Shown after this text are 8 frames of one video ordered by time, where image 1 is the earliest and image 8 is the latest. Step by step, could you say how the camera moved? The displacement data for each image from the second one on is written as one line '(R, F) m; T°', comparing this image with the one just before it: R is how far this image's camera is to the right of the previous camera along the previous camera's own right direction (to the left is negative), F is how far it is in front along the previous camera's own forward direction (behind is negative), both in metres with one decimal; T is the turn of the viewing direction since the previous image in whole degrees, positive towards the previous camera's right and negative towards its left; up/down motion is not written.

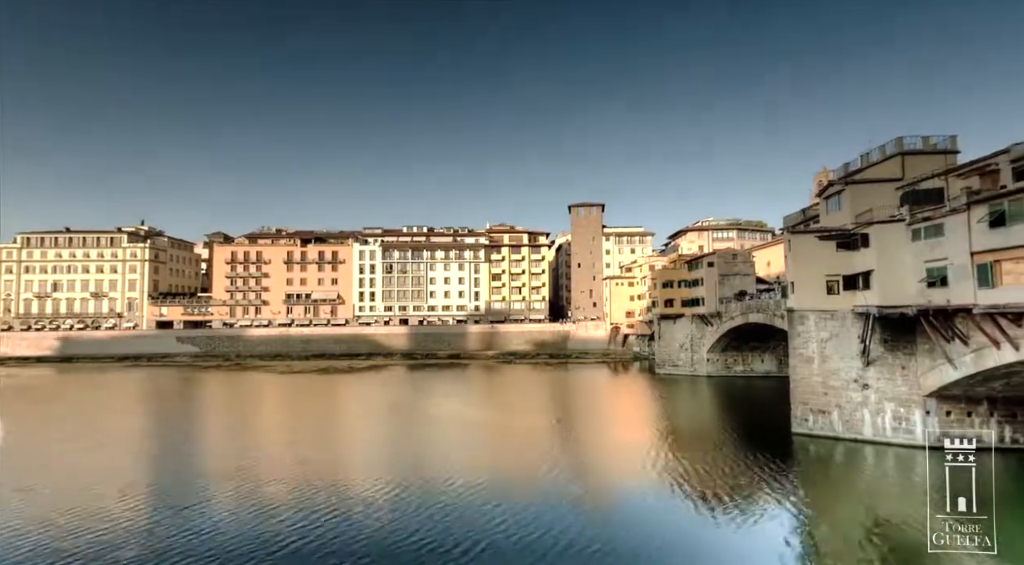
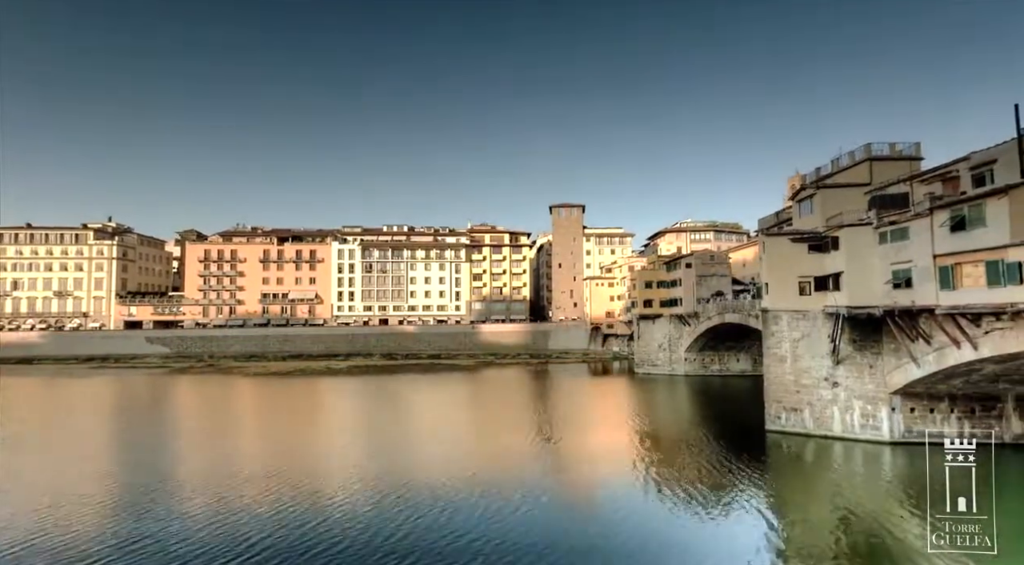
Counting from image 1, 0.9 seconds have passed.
(0.0, -0.4) m; +2°
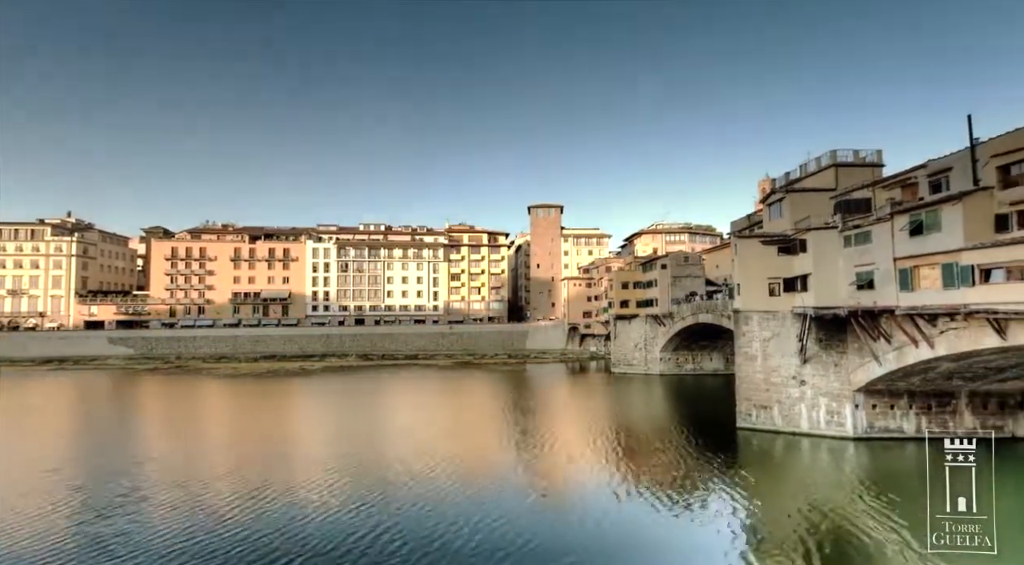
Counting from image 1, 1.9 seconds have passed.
(0.0, -0.5) m; +2°
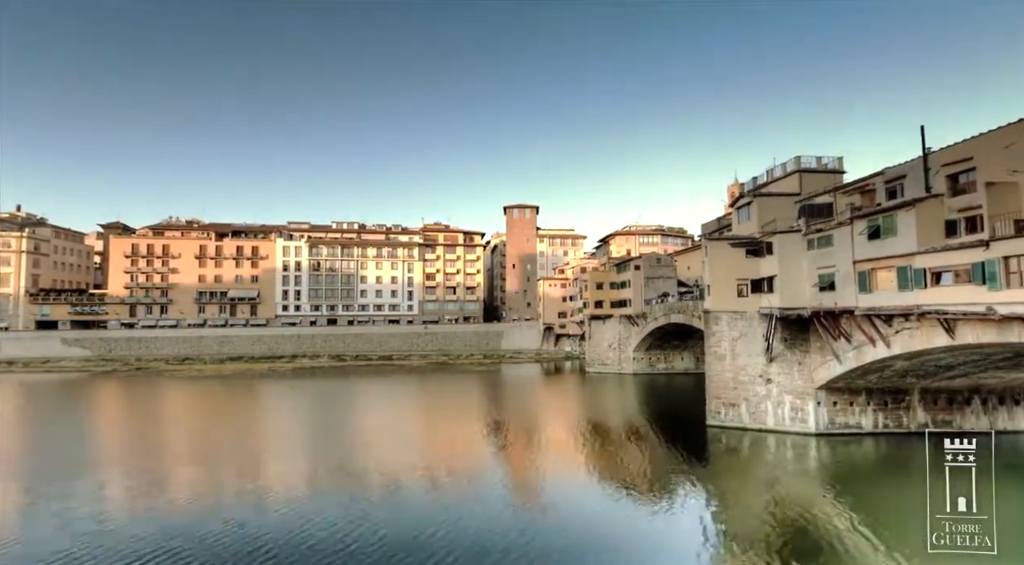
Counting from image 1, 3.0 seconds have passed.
(0.0, -0.5) m; +2°
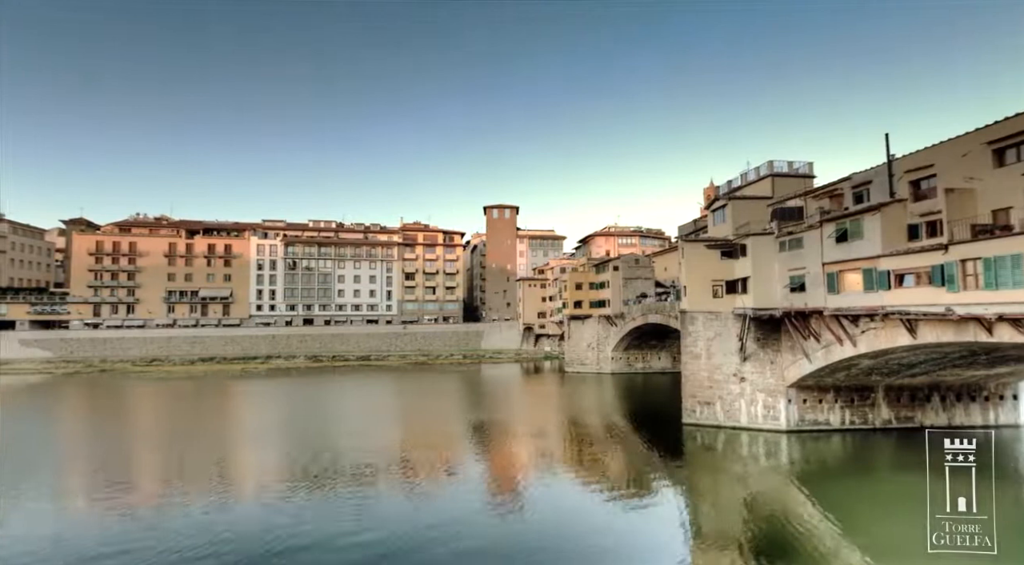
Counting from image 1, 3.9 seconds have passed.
(0.0, -0.4) m; +2°
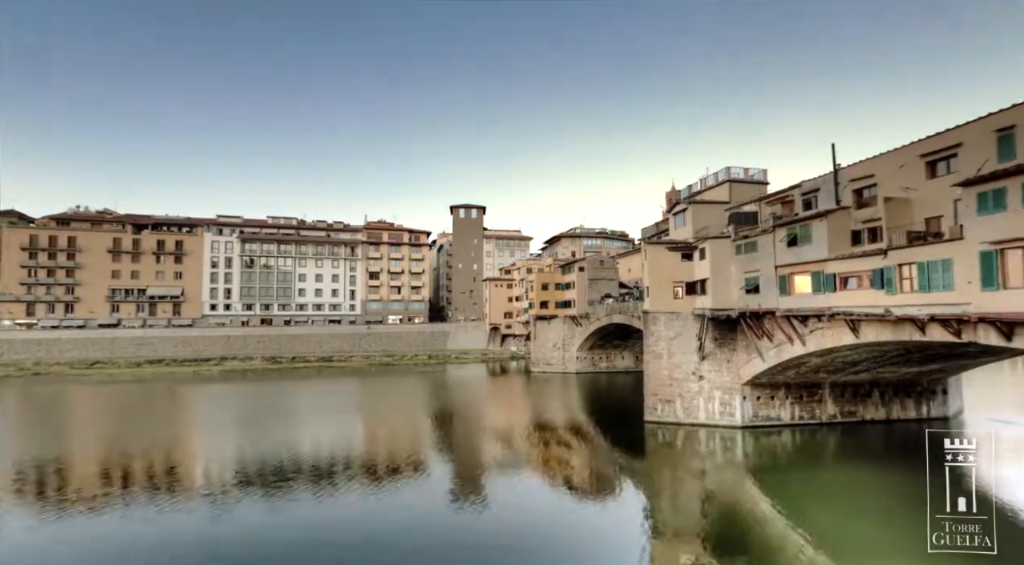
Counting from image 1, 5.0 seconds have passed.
(0.0, -0.6) m; +3°
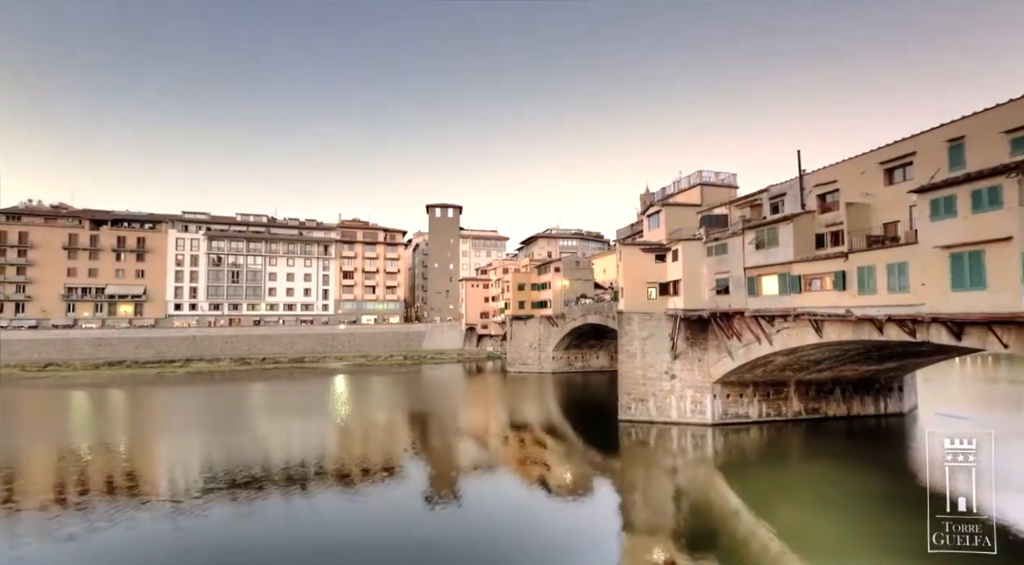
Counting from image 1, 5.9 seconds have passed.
(0.0, -0.4) m; +2°
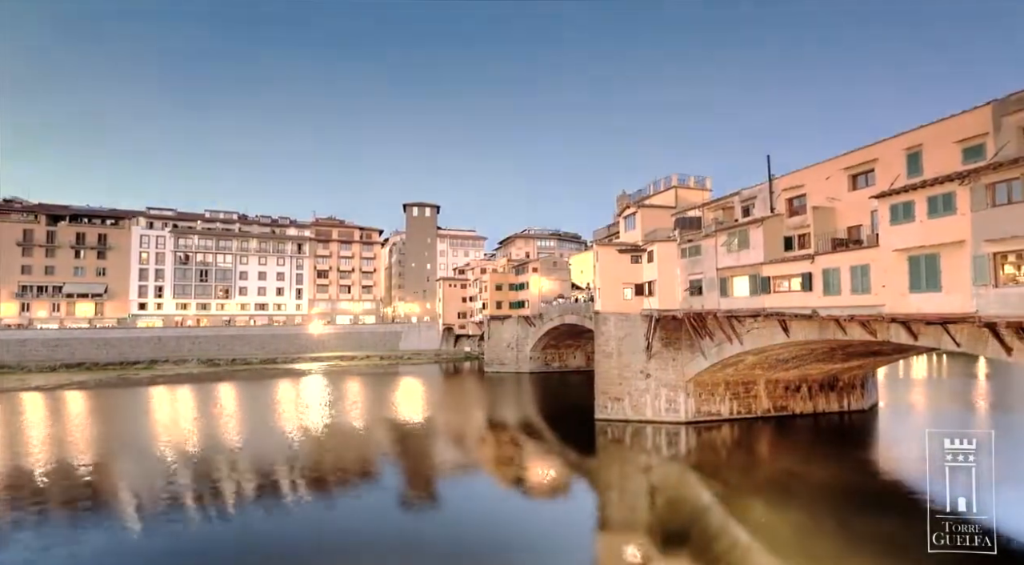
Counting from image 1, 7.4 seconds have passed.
(0.0, -0.4) m; +2°
